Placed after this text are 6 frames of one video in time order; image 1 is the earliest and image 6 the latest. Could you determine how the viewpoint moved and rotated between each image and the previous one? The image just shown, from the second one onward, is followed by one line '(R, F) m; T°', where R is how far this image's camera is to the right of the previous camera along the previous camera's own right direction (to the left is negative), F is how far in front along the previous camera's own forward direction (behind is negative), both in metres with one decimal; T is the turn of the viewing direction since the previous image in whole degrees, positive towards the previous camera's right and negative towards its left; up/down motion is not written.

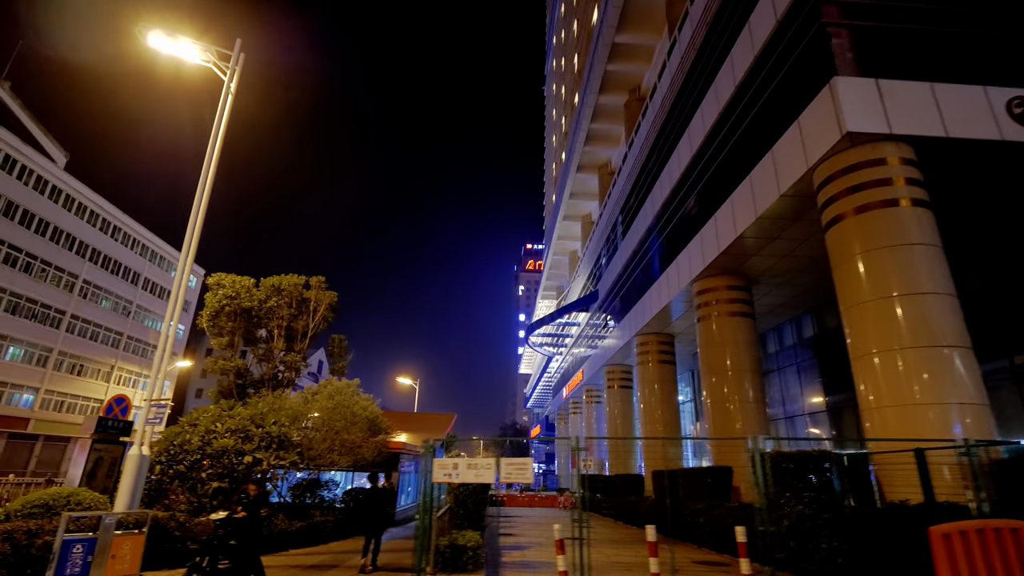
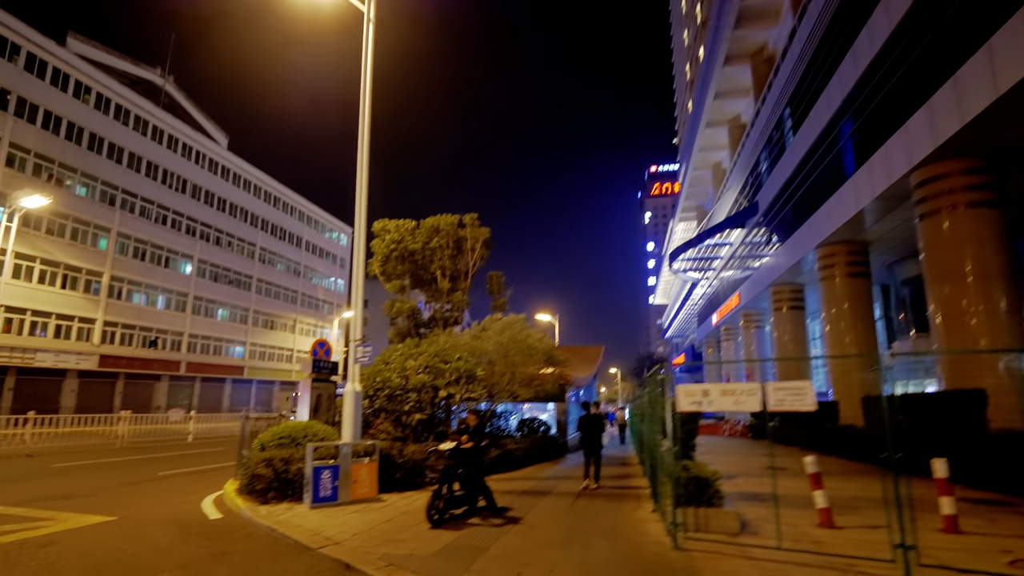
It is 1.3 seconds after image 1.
(-1.5, +0.8) m; -14°
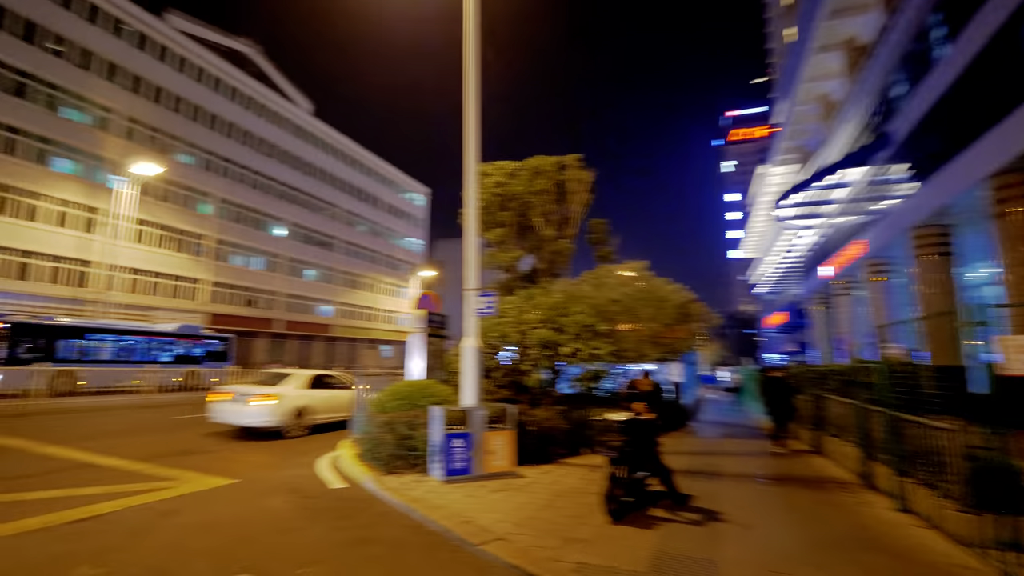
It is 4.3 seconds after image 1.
(-1.4, +1.8) m; -8°
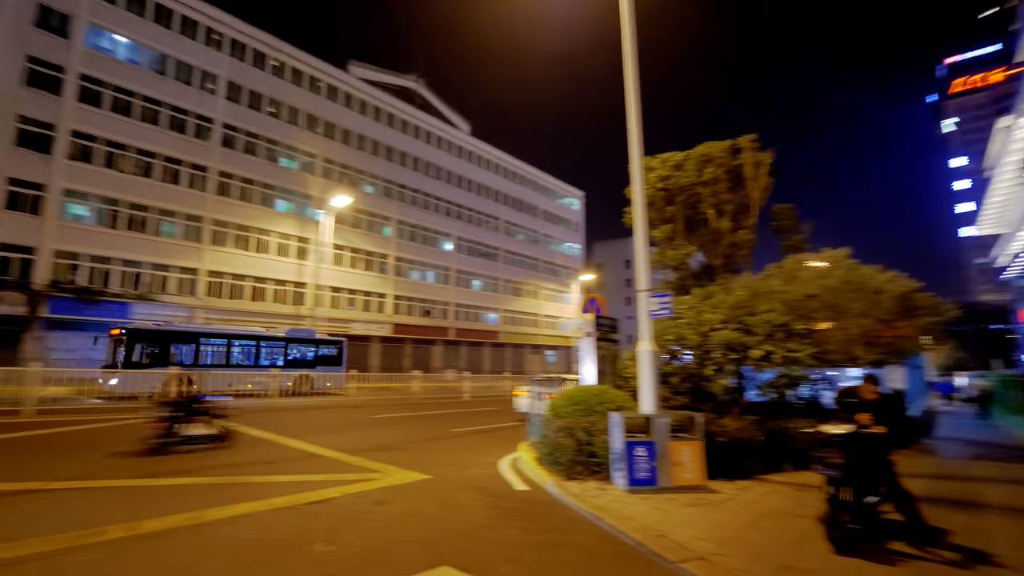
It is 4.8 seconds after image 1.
(-0.3, +0.2) m; -17°
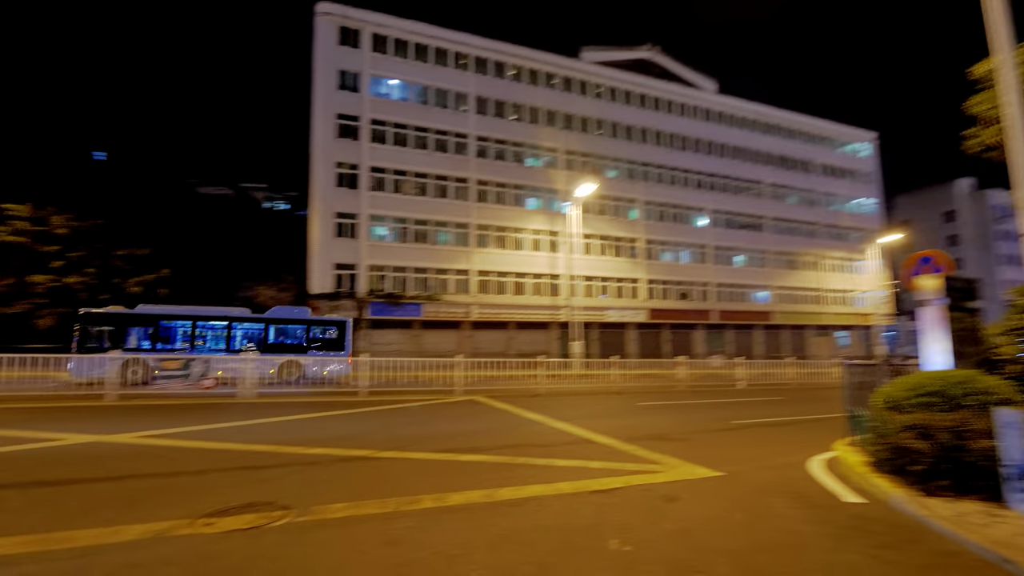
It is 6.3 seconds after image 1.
(-0.5, +0.7) m; -27°
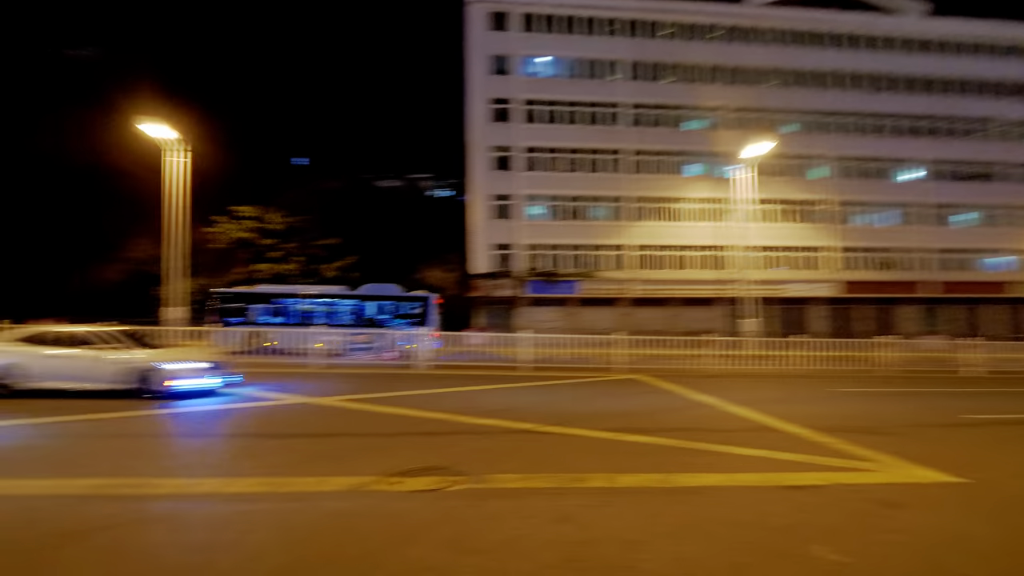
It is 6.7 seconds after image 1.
(-0.2, +0.3) m; -17°
